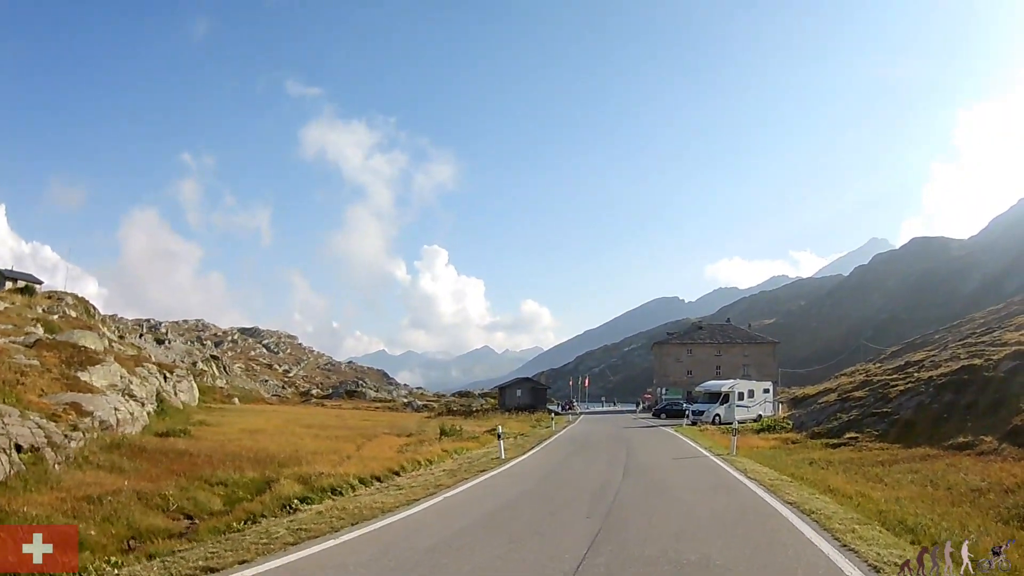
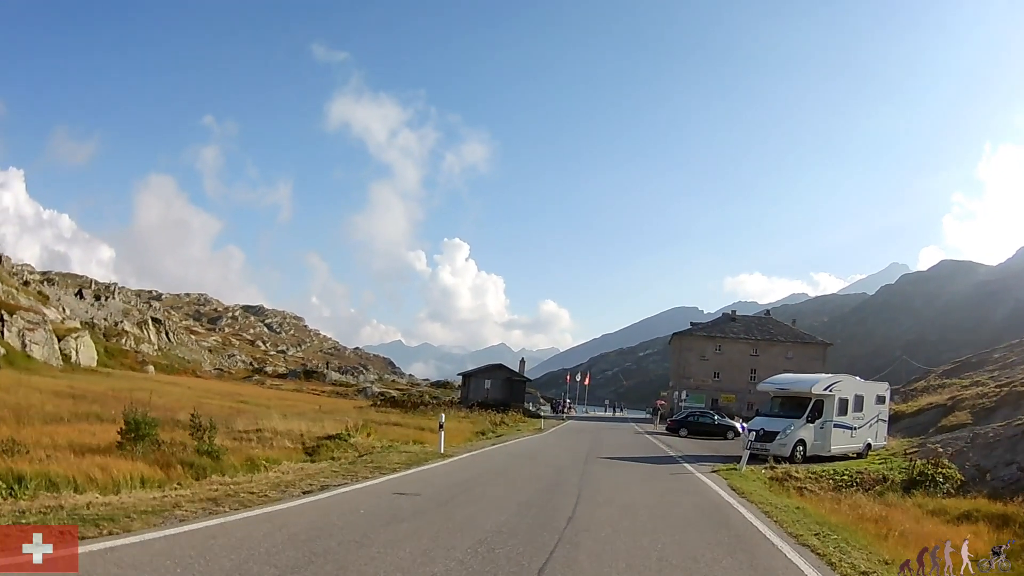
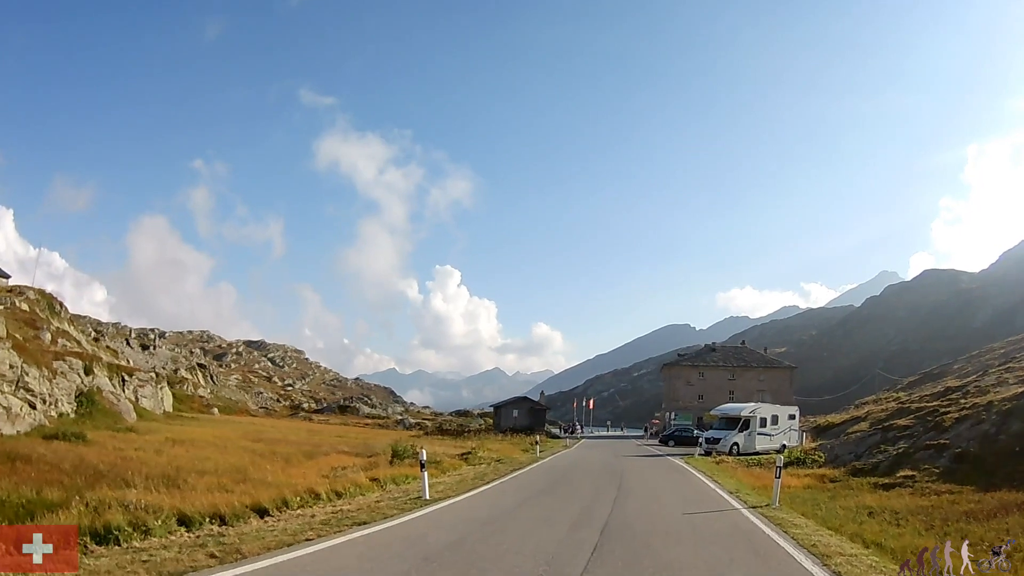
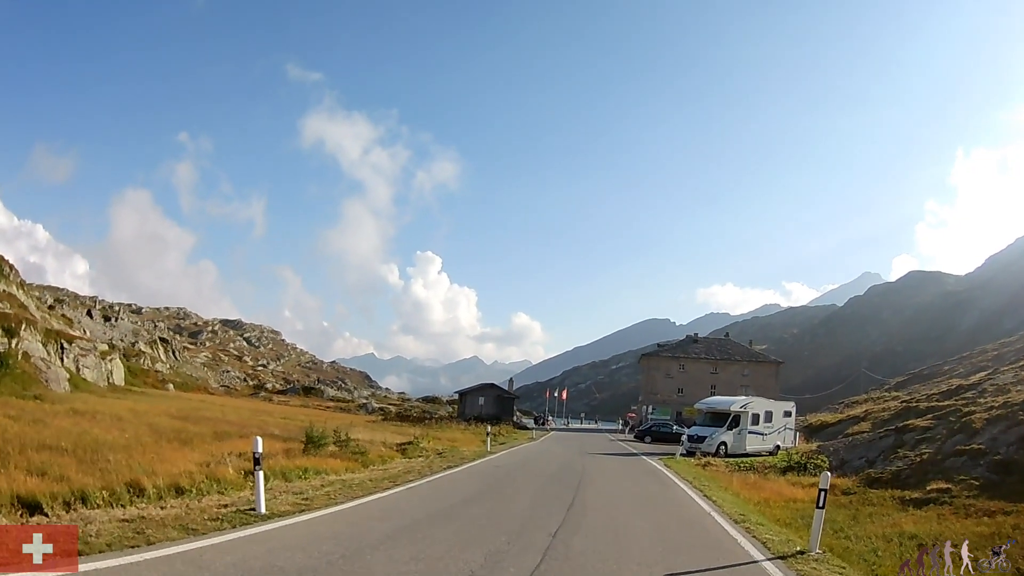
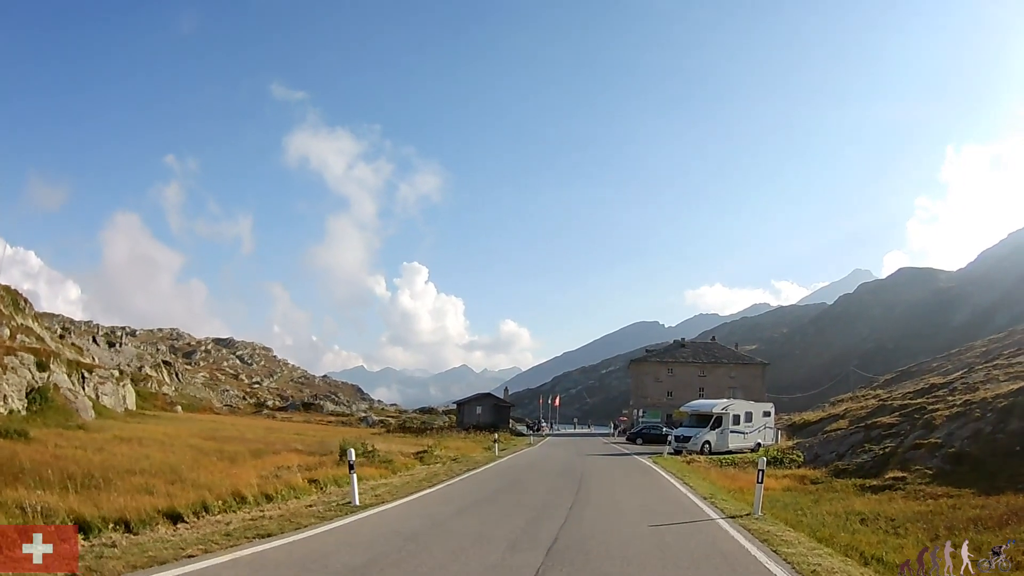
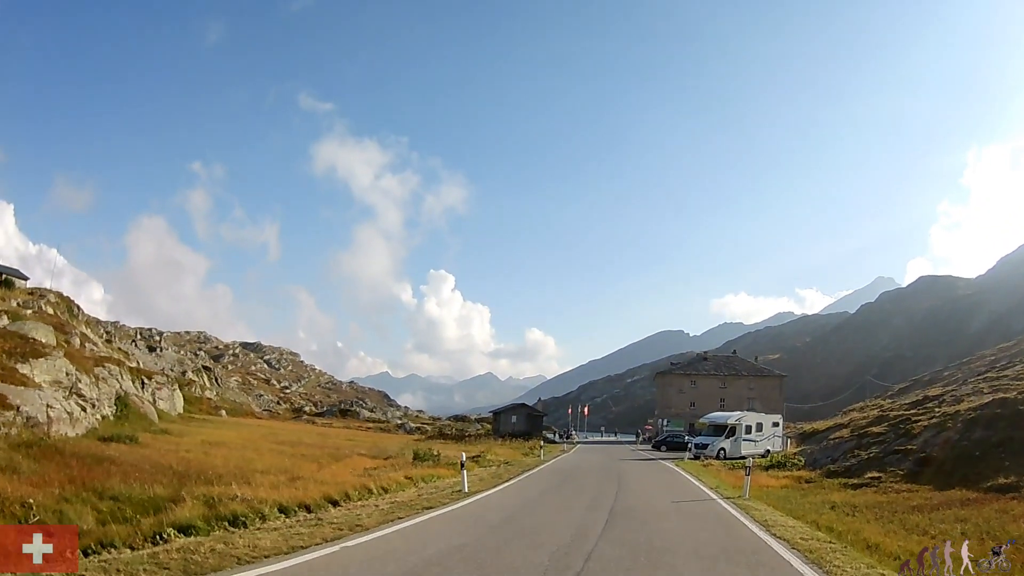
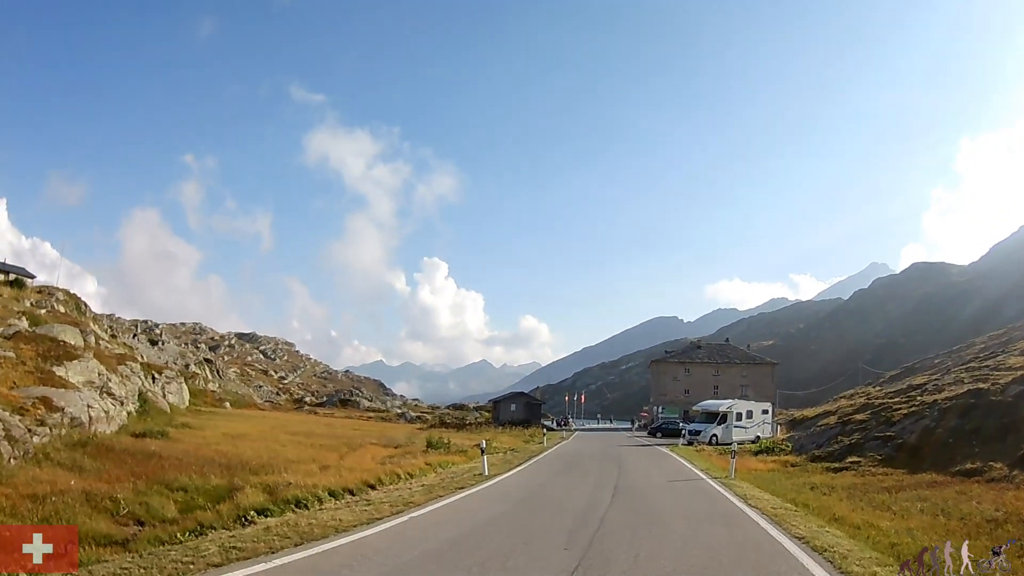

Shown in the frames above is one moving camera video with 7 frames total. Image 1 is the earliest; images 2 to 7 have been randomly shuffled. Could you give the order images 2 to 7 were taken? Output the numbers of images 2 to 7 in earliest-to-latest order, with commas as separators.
7, 6, 3, 5, 4, 2
